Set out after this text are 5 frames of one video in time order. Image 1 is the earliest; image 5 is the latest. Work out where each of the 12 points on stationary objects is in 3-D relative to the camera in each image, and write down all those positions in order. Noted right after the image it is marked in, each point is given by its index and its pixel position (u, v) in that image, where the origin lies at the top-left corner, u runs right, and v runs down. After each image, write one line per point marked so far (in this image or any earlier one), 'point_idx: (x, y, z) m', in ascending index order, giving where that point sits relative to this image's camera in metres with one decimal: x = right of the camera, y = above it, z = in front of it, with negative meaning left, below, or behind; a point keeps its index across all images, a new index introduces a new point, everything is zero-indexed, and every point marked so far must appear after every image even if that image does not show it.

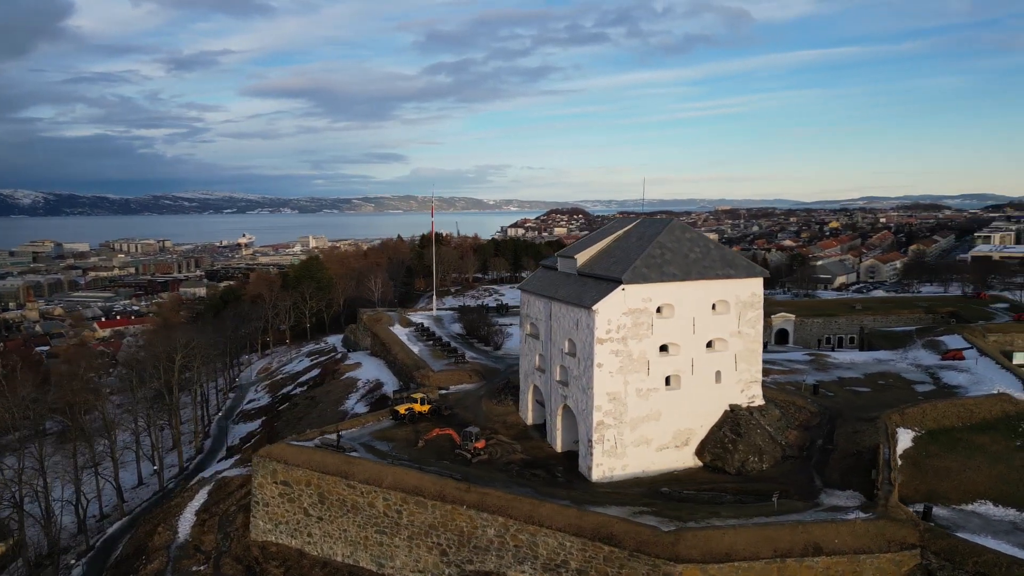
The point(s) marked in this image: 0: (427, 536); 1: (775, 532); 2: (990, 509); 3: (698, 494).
0: (-2.2, -6.5, +19.3) m
1: (+5.8, -5.4, +16.3) m
2: (+11.6, -5.4, +17.9) m
3: (+4.9, -5.5, +19.7) m
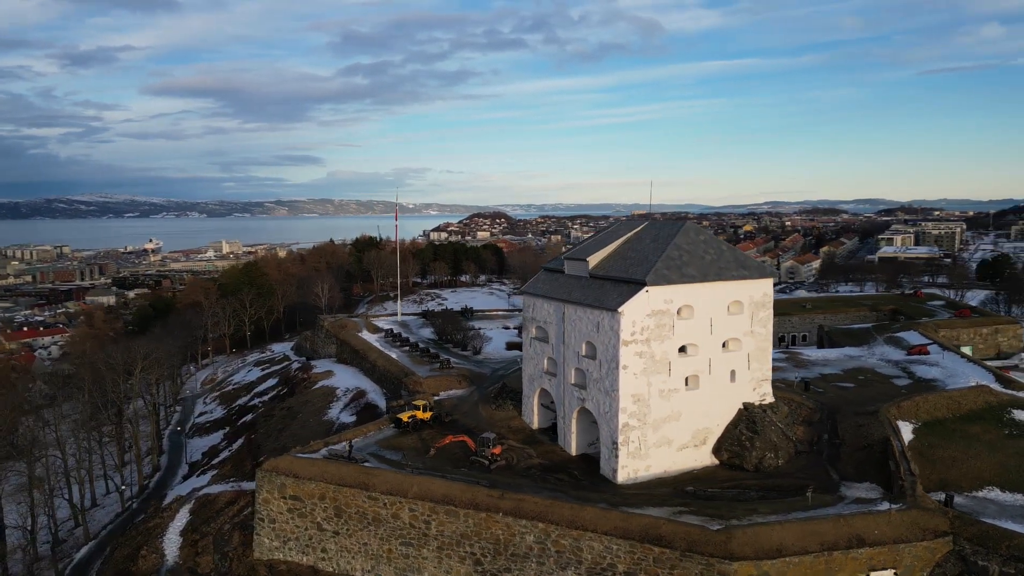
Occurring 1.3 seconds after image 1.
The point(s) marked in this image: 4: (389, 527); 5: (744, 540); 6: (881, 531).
0: (-1.4, -6.6, +18.9) m
1: (+7.0, -5.4, +16.7) m
2: (+12.5, -5.3, +19.0) m
3: (+5.7, -5.5, +20.0) m
4: (-3.3, -6.4, +19.8) m
5: (+5.1, -5.5, +16.2) m
6: (+8.4, -5.5, +16.7) m
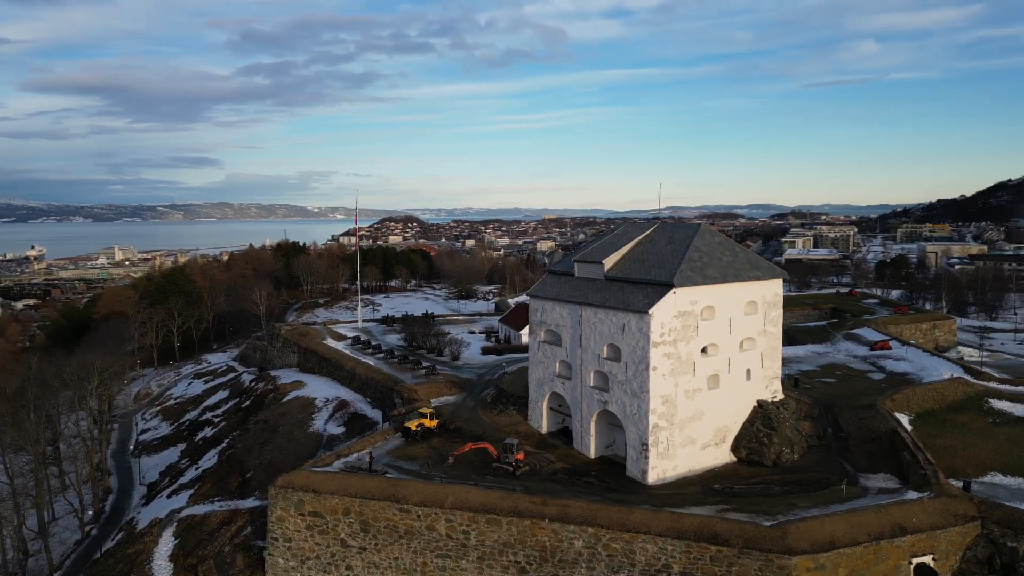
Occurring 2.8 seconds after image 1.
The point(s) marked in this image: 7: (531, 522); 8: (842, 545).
0: (-0.3, -6.7, +18.5) m
1: (+8.3, -5.4, +17.3) m
2: (+13.5, -5.3, +20.2) m
3: (+6.6, -5.5, +20.4) m
4: (-2.3, -6.5, +19.2) m
5: (+6.5, -5.5, +16.6) m
6: (+9.7, -5.5, +17.5) m
7: (+0.5, -5.8, +18.2) m
8: (+7.4, -5.8, +16.5) m
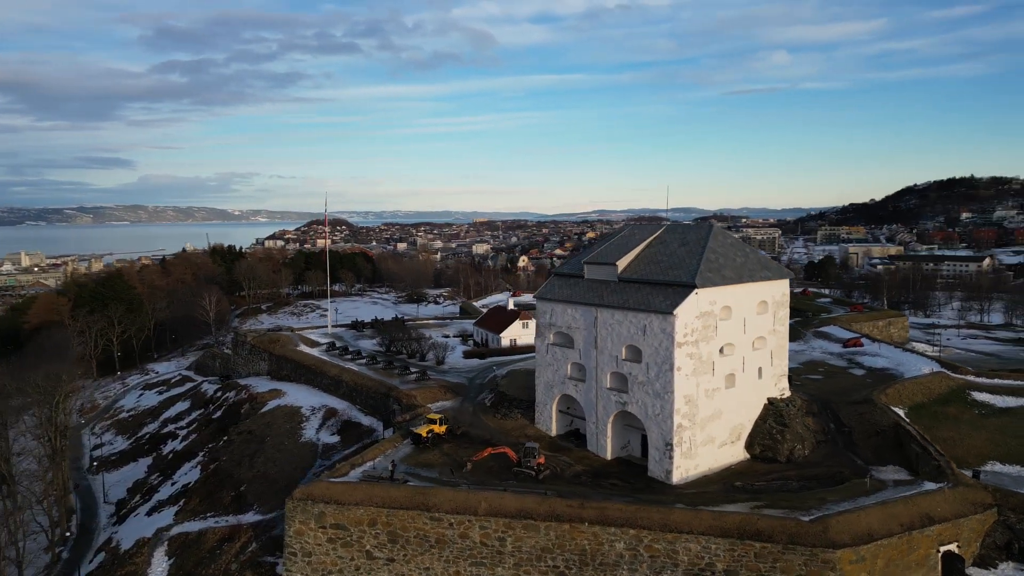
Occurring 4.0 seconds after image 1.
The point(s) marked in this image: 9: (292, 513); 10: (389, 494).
0: (+0.7, -6.7, +18.3) m
1: (+9.3, -5.3, +17.8) m
2: (+14.2, -5.2, +21.2) m
3: (+7.3, -5.5, +20.8) m
4: (-1.4, -6.6, +18.7) m
5: (+7.5, -5.5, +17.0) m
6: (+10.6, -5.4, +18.2) m
7: (+1.4, -5.8, +18.0) m
8: (+8.5, -5.7, +17.0) m
9: (-5.9, -6.1, +19.9) m
10: (-3.2, -5.4, +19.4) m
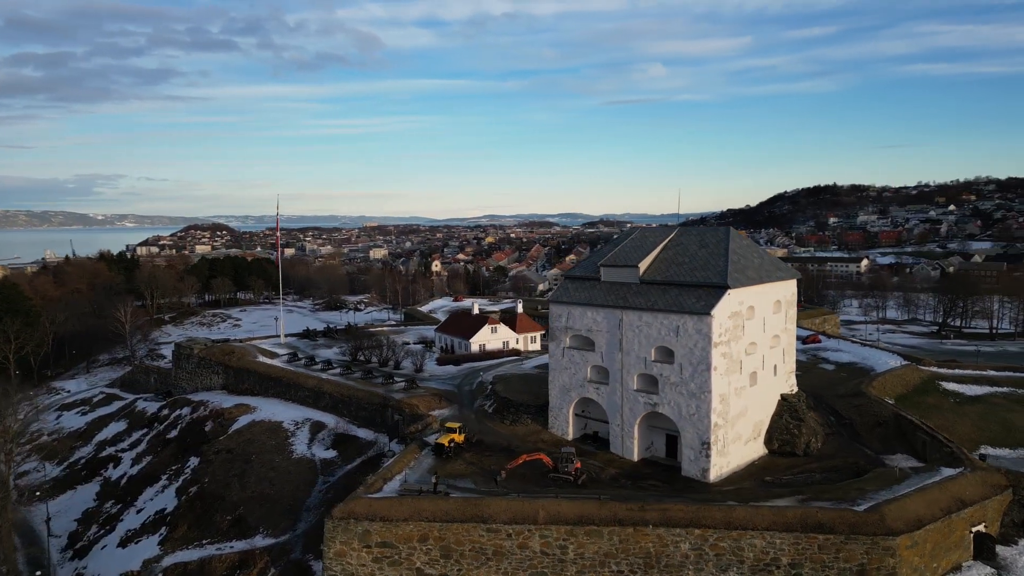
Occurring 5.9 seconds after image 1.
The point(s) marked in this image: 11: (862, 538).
0: (+2.2, -6.8, +18.0) m
1: (+10.8, -5.3, +18.9) m
2: (+15.2, -5.1, +22.9) m
3: (+8.4, -5.5, +21.5) m
4: (0.0, -6.7, +18.2) m
5: (+9.2, -5.5, +17.8) m
6: (+12.1, -5.4, +19.4) m
7: (+3.0, -5.9, +18.0) m
8: (+10.1, -5.7, +17.9) m
9: (-4.6, -6.3, +18.7) m
10: (-1.8, -5.6, +18.6) m
11: (+8.2, -5.9, +17.2) m
